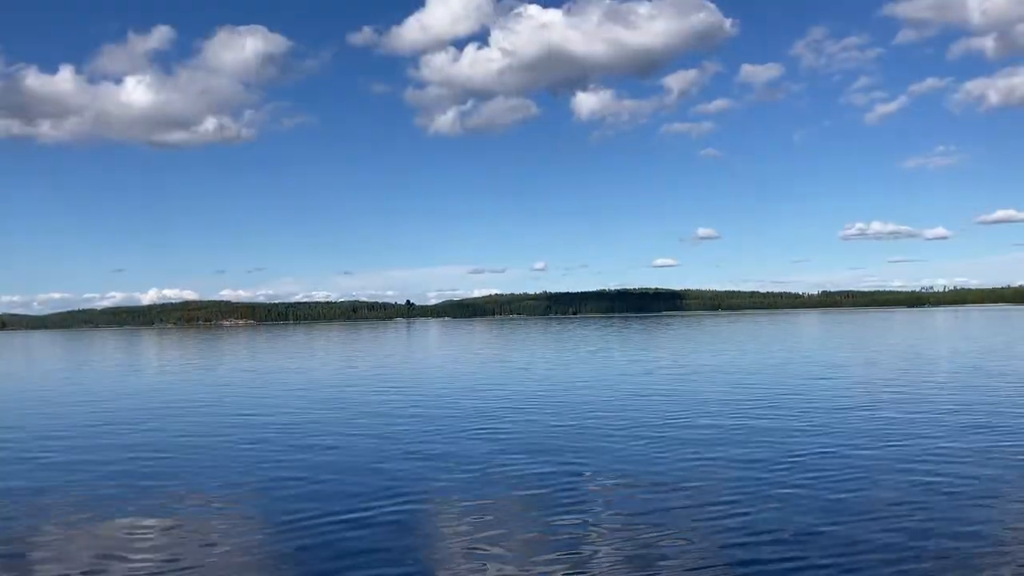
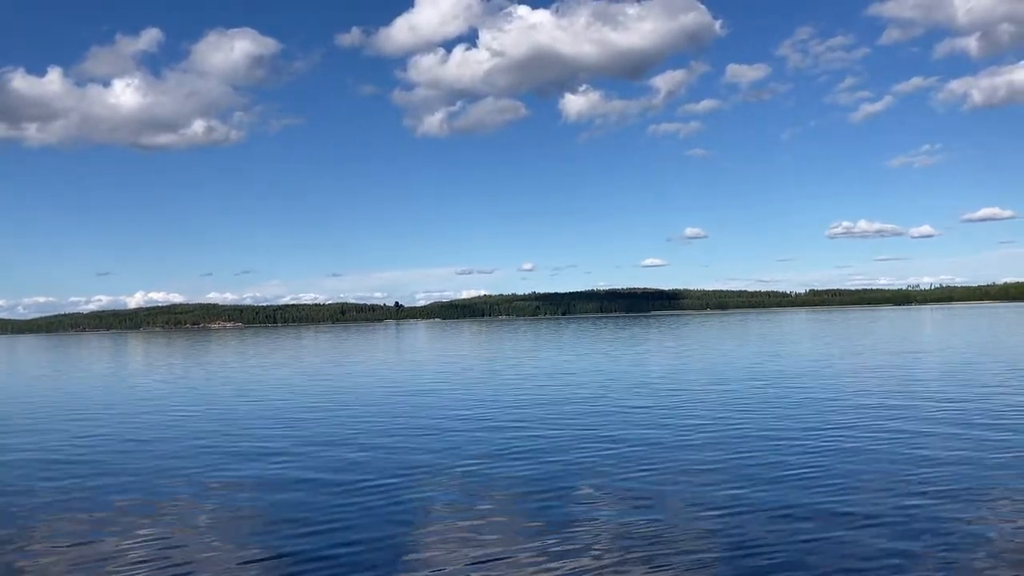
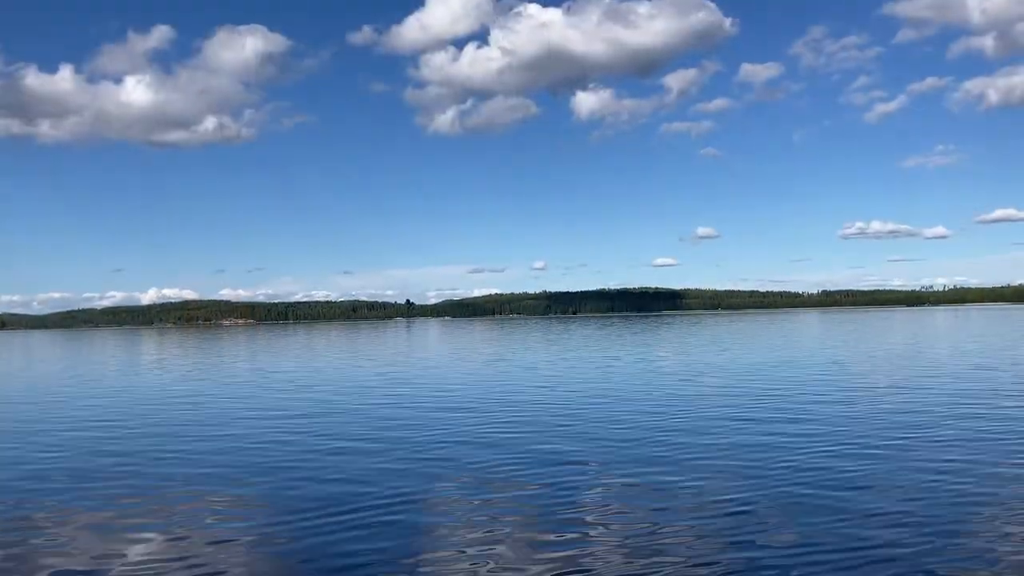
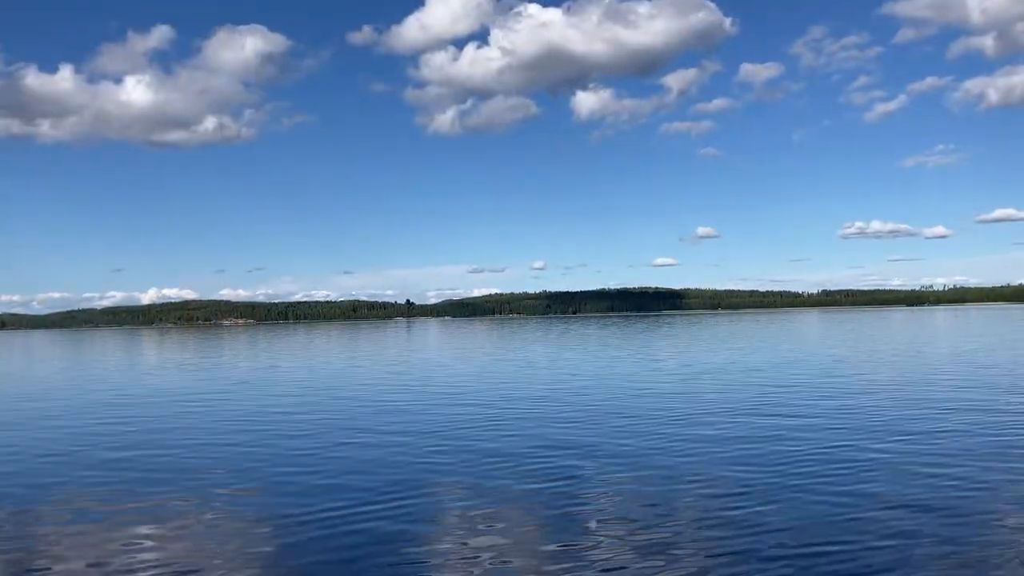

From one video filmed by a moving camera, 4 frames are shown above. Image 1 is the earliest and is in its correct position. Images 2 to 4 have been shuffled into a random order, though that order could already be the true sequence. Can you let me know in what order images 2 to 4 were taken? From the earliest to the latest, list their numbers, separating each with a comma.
3, 4, 2
